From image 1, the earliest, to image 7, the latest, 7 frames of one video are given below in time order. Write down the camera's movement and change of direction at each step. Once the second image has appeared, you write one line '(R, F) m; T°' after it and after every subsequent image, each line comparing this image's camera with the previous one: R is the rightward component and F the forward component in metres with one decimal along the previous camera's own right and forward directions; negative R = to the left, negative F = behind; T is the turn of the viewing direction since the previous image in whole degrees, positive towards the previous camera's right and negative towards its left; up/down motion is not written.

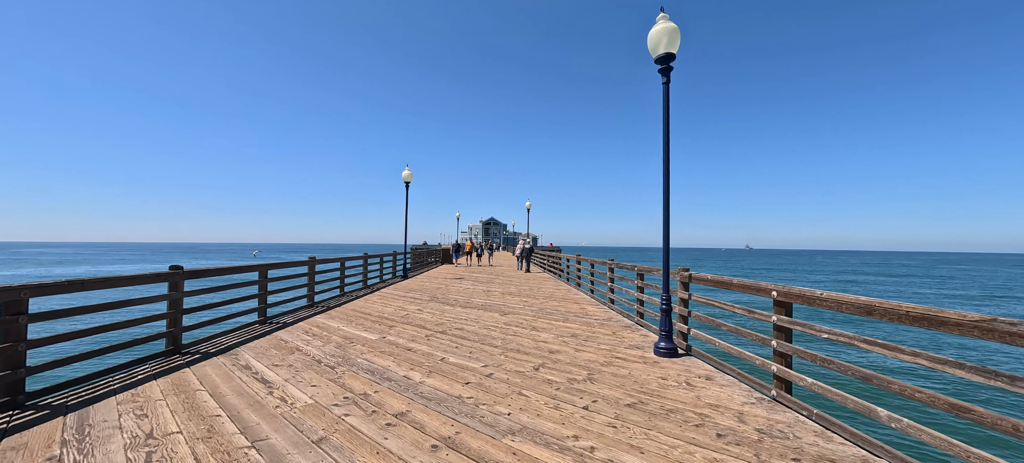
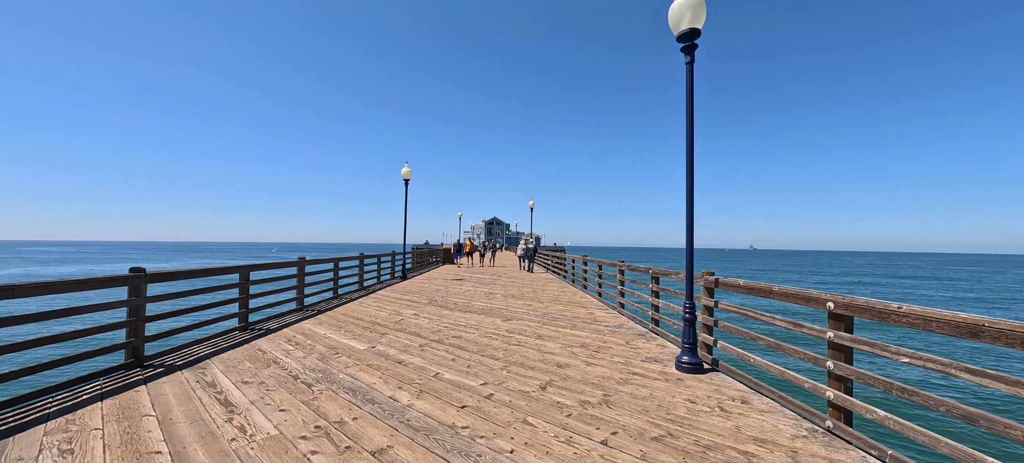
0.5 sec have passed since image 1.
(0.0, +0.6) m; 0°
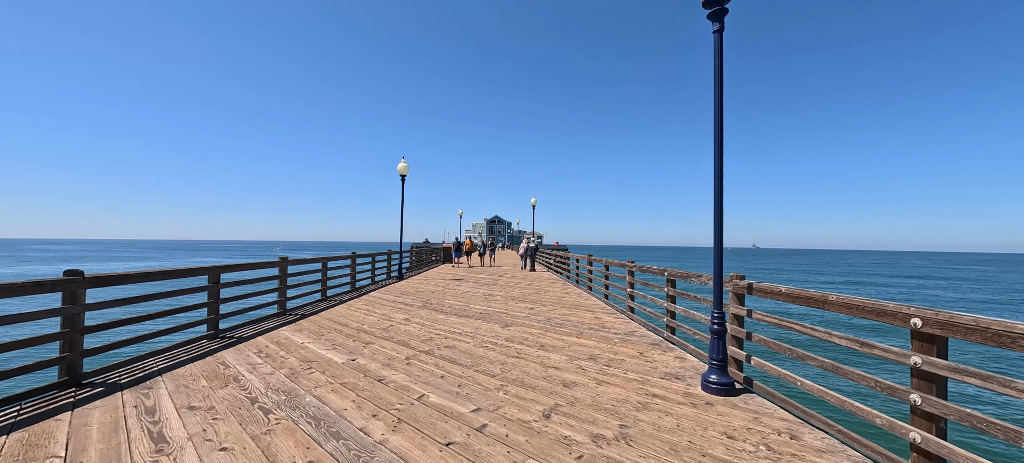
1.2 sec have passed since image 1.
(0.0, +0.6) m; 0°
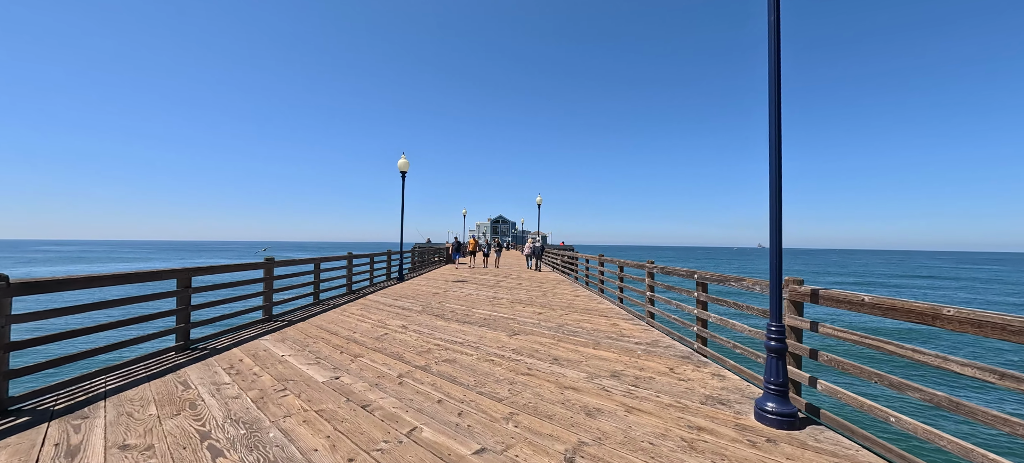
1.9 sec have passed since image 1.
(-0.1, +0.7) m; -1°
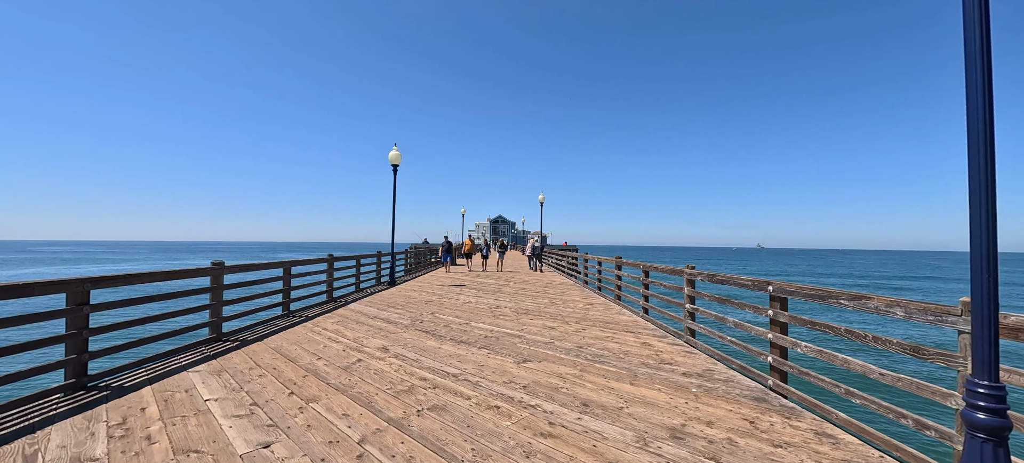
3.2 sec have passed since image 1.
(-0.1, +1.3) m; 0°
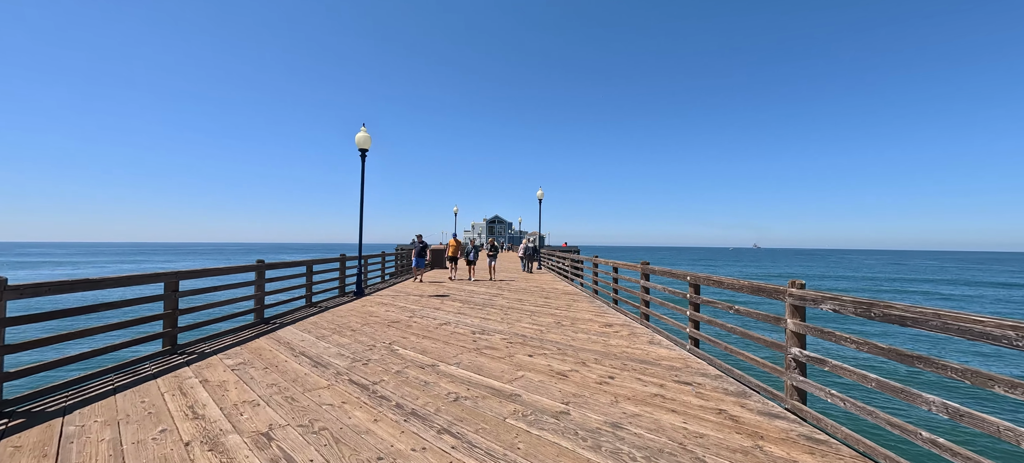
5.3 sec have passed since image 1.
(+0.1, +2.2) m; 0°
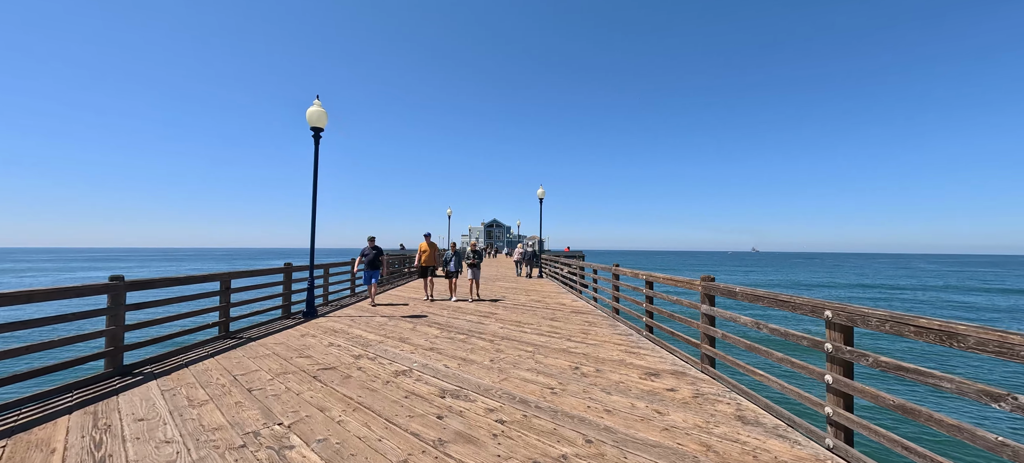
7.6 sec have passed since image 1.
(+0.1, +2.2) m; 0°
